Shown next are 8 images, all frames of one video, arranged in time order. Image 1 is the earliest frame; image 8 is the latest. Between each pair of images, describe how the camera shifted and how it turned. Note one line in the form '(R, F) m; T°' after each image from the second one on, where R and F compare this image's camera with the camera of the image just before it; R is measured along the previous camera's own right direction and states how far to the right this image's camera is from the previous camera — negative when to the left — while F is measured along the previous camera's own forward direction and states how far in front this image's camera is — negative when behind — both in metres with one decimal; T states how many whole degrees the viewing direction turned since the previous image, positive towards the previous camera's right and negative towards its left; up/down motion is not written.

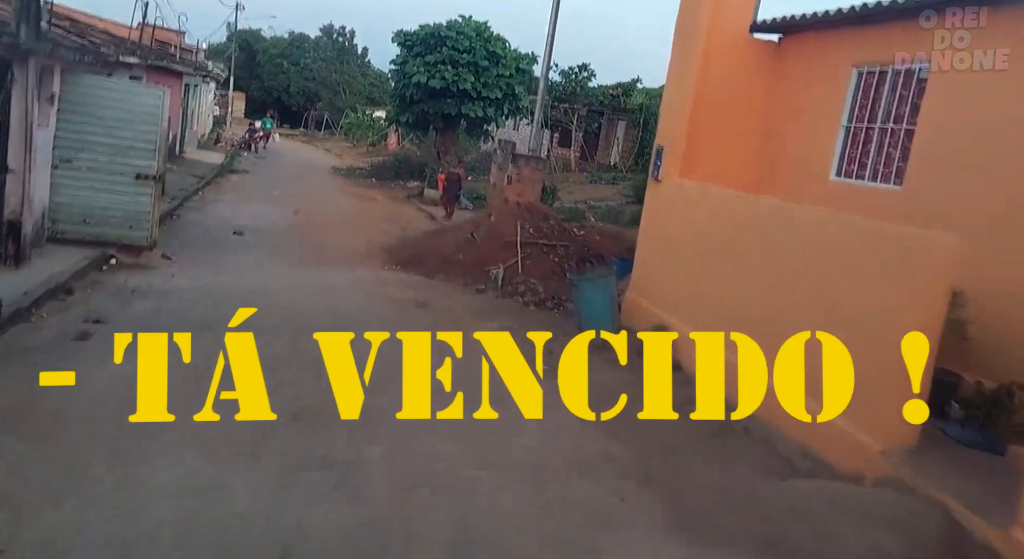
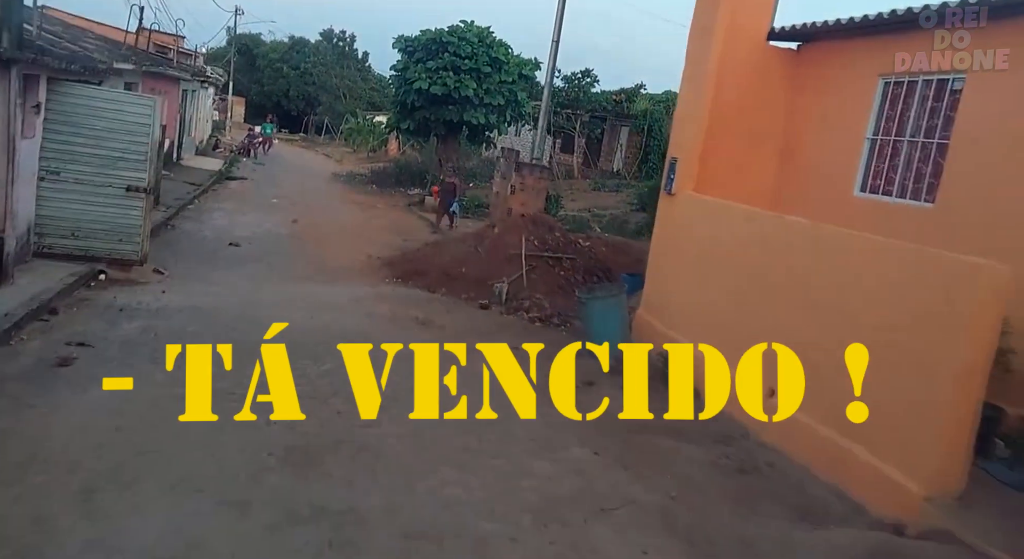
(-0.1, +0.4) m; 0°
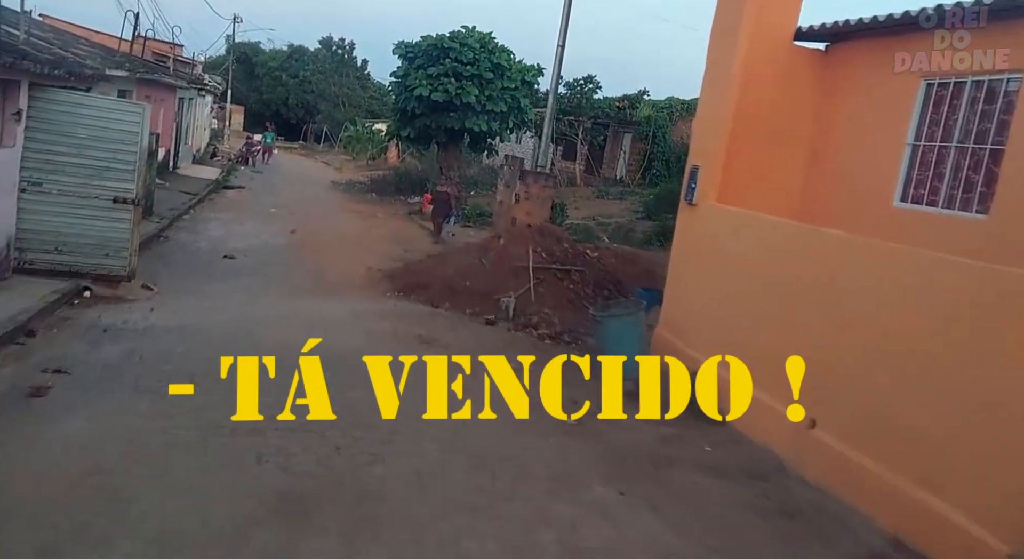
(-0.1, +0.5) m; 0°
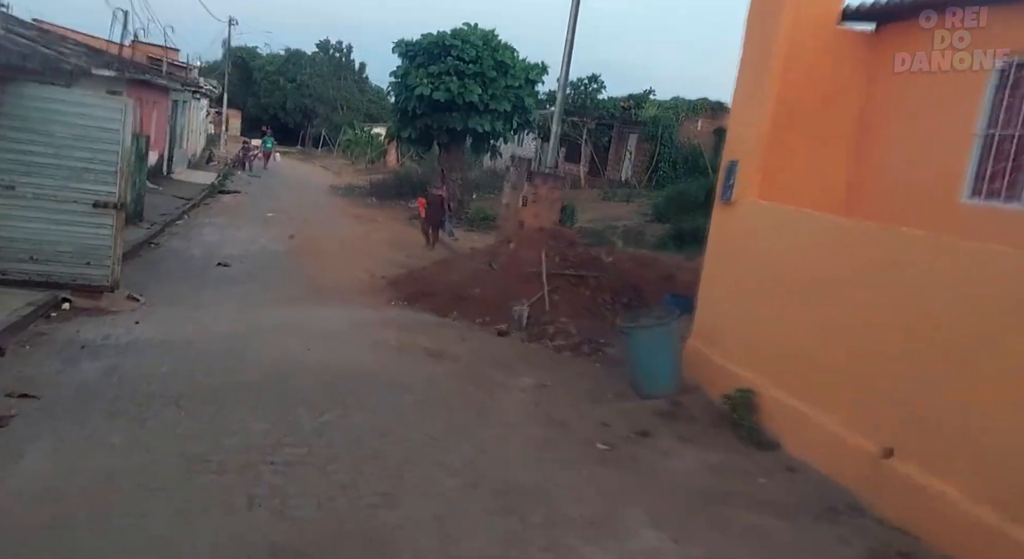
(-0.2, +0.7) m; 0°
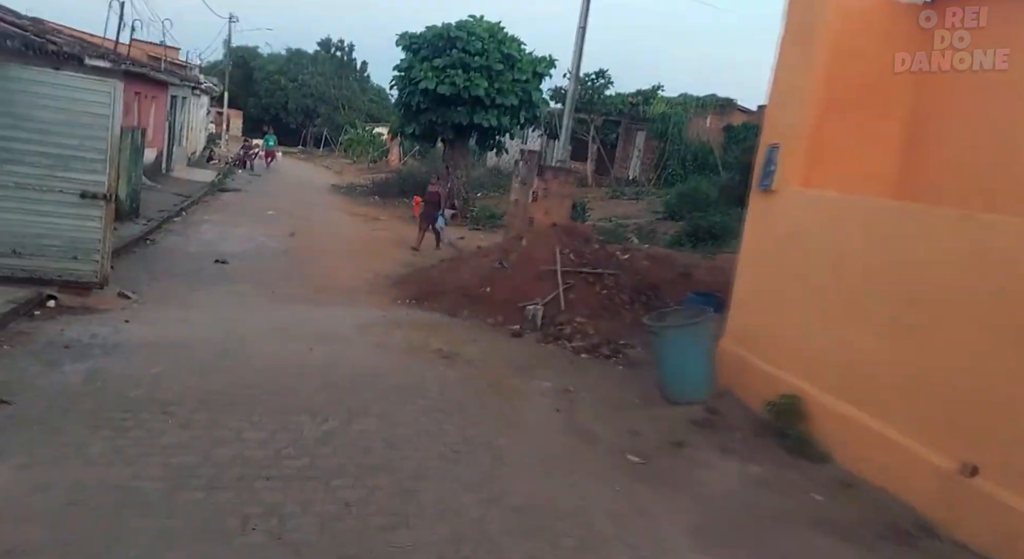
(-0.2, +0.5) m; 0°
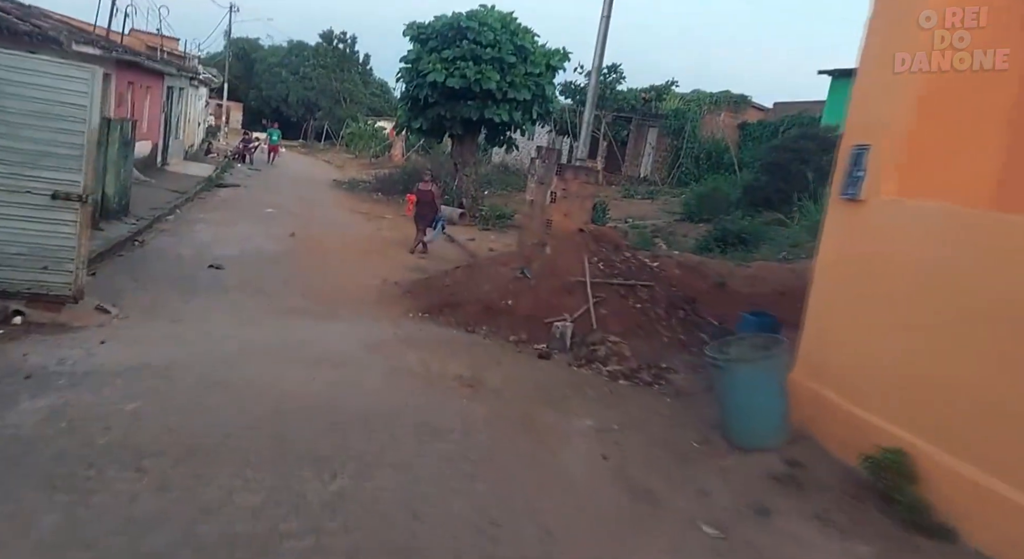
(-0.3, +0.9) m; 0°
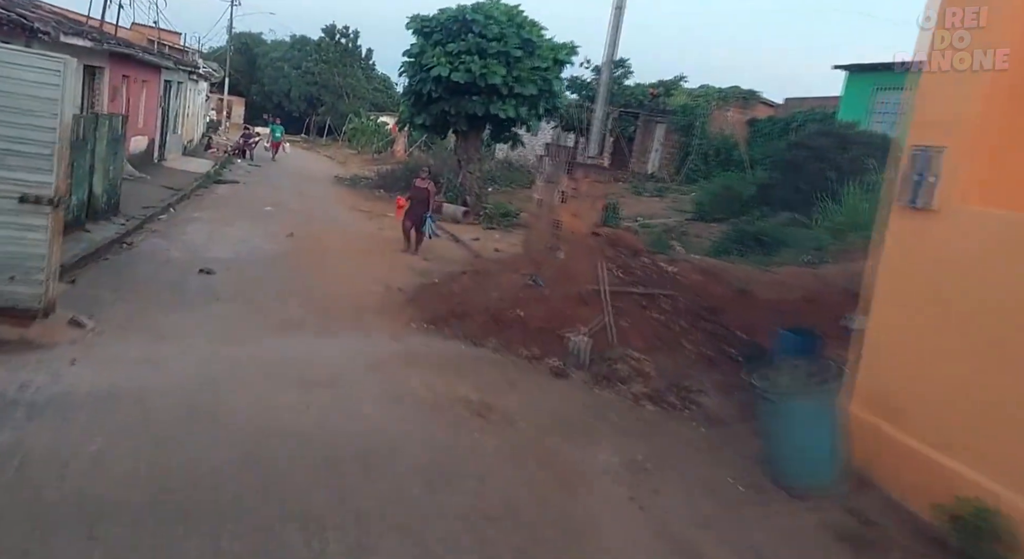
(-0.1, +0.6) m; 0°
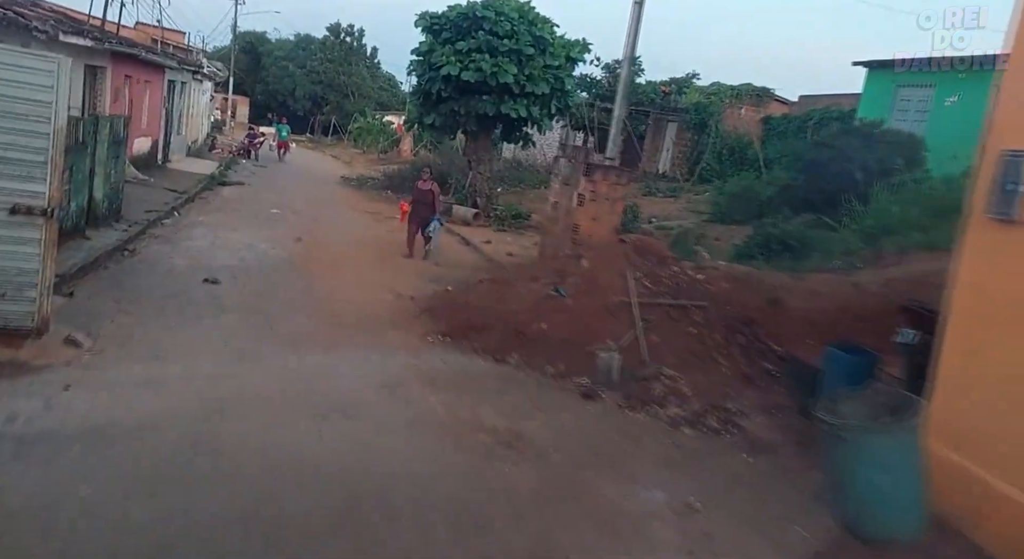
(-0.2, +0.5) m; 0°
